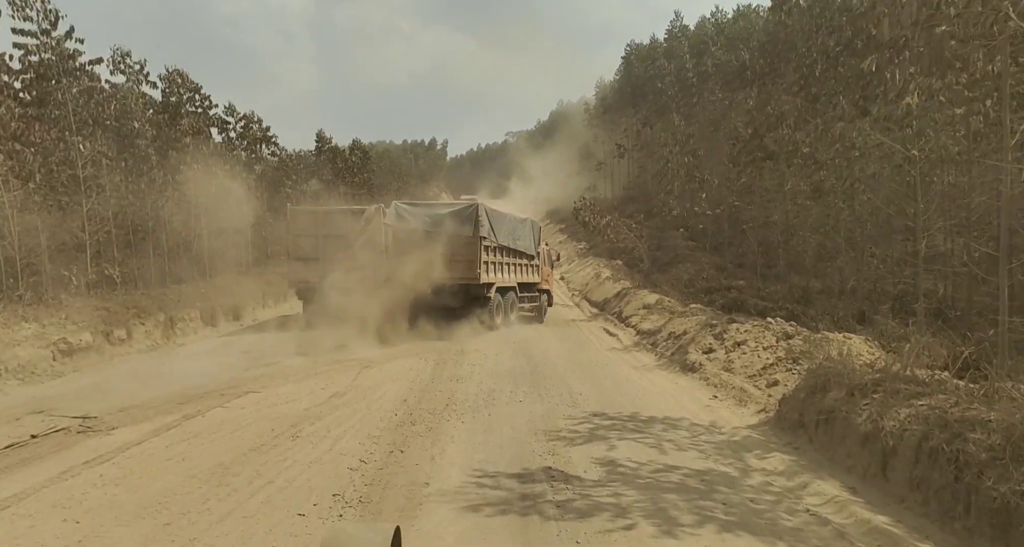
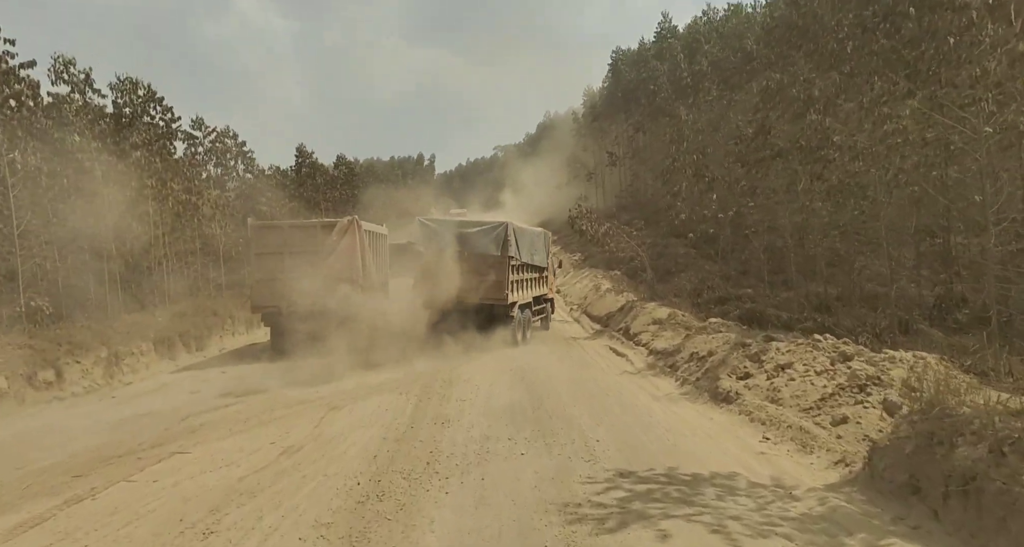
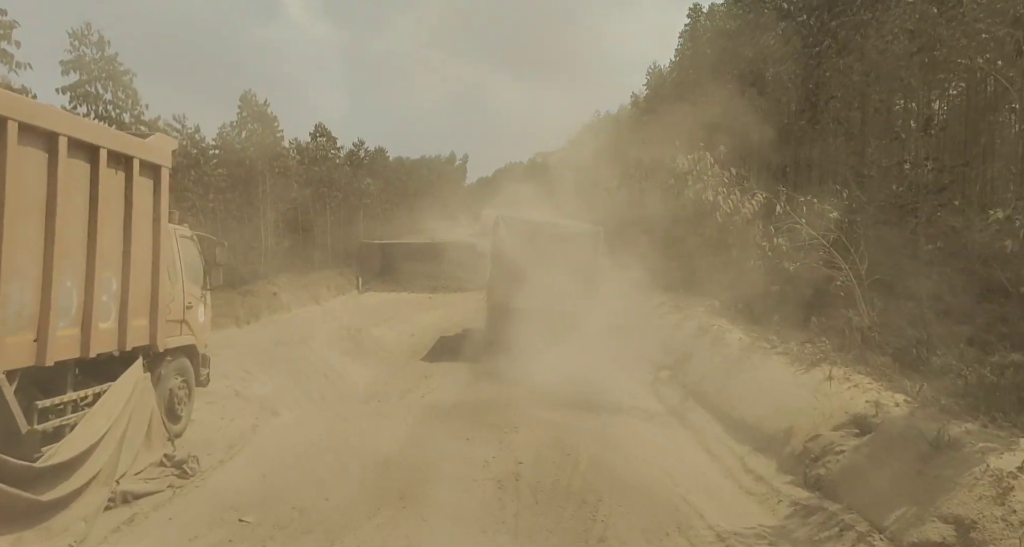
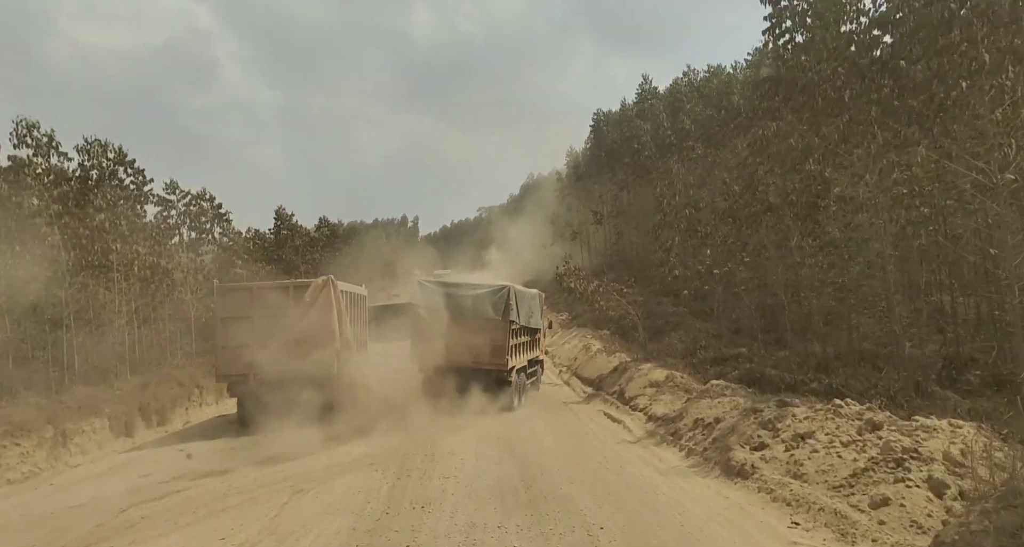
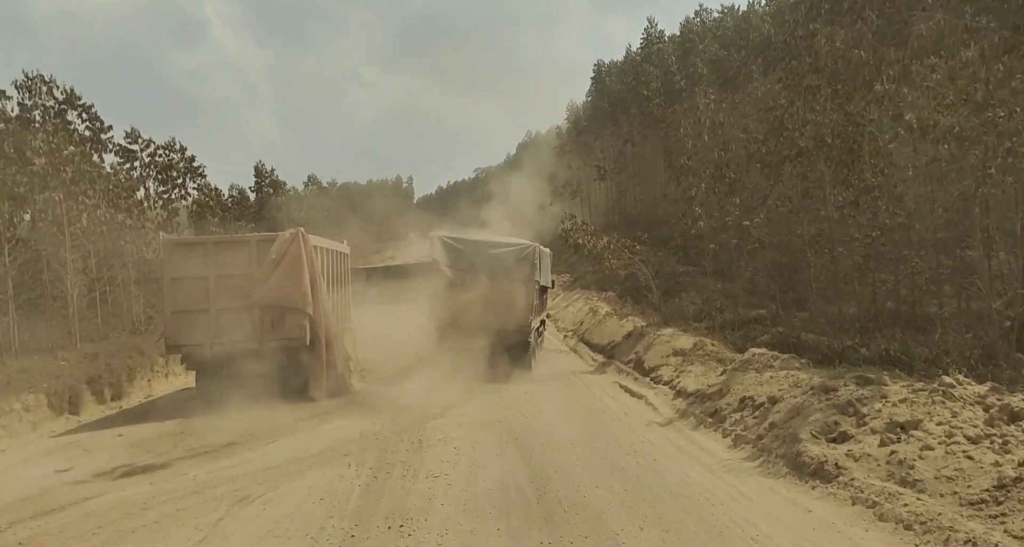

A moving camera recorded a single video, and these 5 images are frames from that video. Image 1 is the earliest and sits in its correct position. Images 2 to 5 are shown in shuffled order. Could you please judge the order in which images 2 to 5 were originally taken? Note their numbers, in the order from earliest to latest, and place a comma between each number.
2, 4, 5, 3
